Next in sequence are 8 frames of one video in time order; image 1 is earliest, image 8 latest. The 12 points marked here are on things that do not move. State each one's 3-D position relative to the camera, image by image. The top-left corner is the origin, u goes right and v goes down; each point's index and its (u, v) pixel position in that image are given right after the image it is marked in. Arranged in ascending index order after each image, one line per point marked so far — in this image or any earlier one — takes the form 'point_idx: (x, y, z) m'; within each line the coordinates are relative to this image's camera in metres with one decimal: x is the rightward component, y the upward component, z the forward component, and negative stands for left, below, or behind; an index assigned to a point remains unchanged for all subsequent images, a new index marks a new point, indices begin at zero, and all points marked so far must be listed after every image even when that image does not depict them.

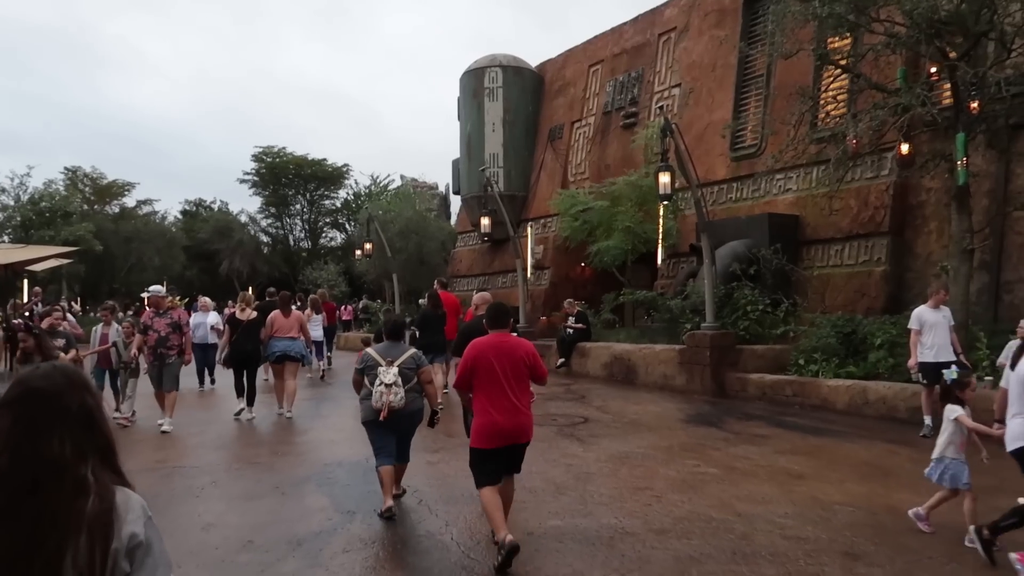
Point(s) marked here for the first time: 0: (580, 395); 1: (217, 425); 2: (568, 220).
0: (+1.0, -1.6, +11.9) m
1: (-3.6, -1.7, +9.6) m
2: (+1.3, +1.6, +18.0) m
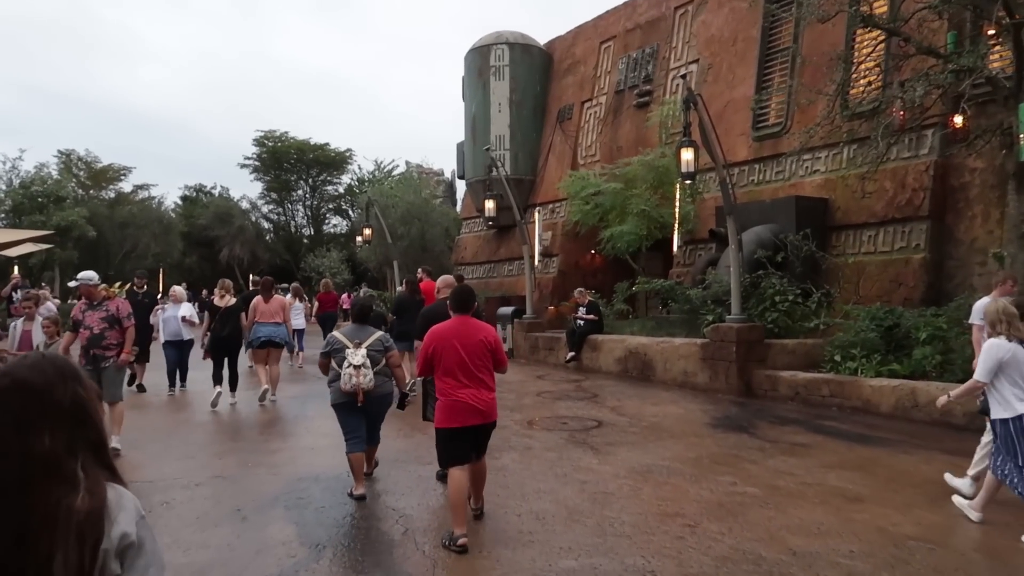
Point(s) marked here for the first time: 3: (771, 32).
0: (+1.1, -1.5, +10.8) m
1: (-3.5, -1.5, +8.6) m
2: (+1.4, +1.9, +16.9) m
3: (+5.5, +5.4, +16.7) m
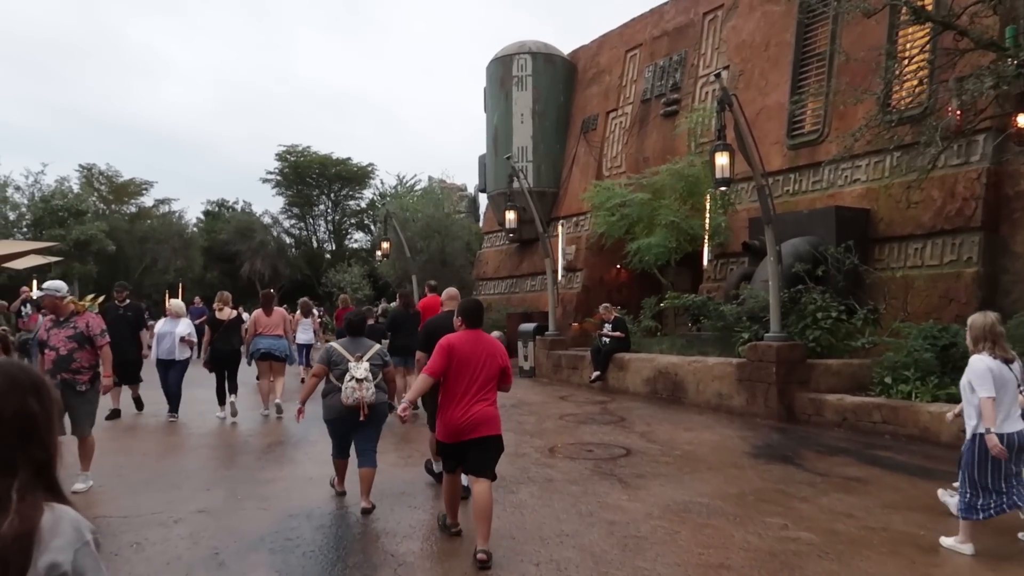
0: (+1.3, -1.6, +10.0) m
1: (-3.3, -1.7, +7.9) m
2: (+1.9, +1.5, +16.2) m
3: (+6.0, +5.1, +15.9) m
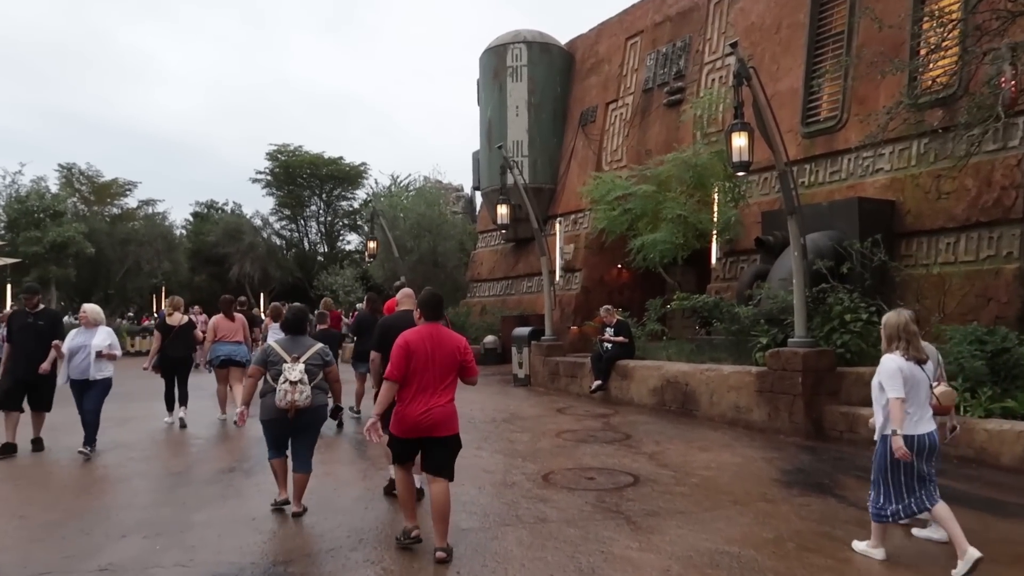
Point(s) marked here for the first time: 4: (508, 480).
0: (+1.2, -1.6, +8.8) m
1: (-3.5, -1.7, +6.7) m
2: (+1.7, +1.5, +15.0) m
3: (+5.8, +5.1, +14.7) m
4: (0.0, -1.7, +6.8) m
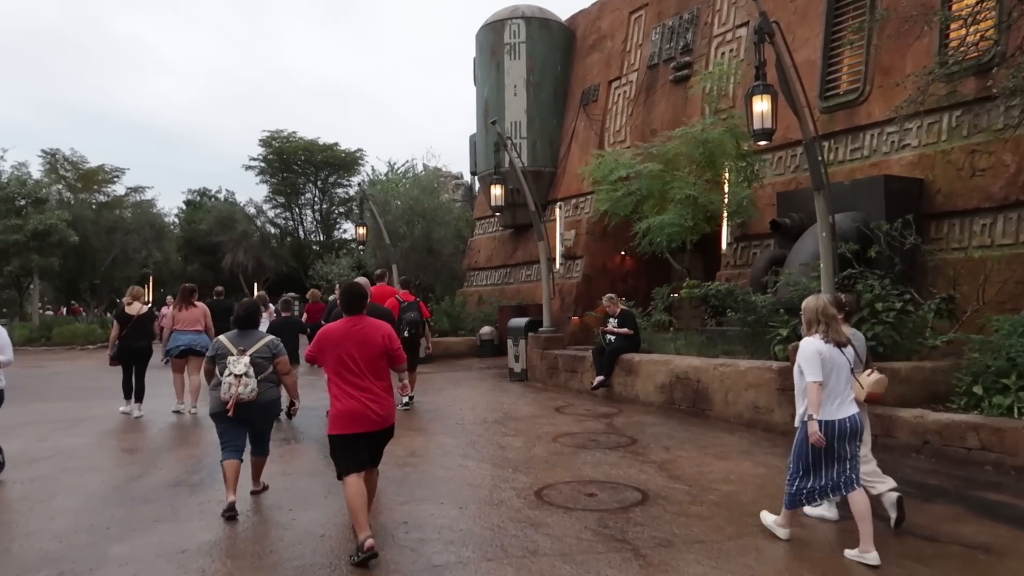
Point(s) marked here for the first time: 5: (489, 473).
0: (+1.2, -1.5, +7.8) m
1: (-3.5, -1.6, +5.7) m
2: (+1.6, +1.7, +14.0) m
3: (+5.7, +5.3, +13.6) m
4: (-0.1, -1.6, +5.8) m
5: (-0.2, -1.5, +6.5) m
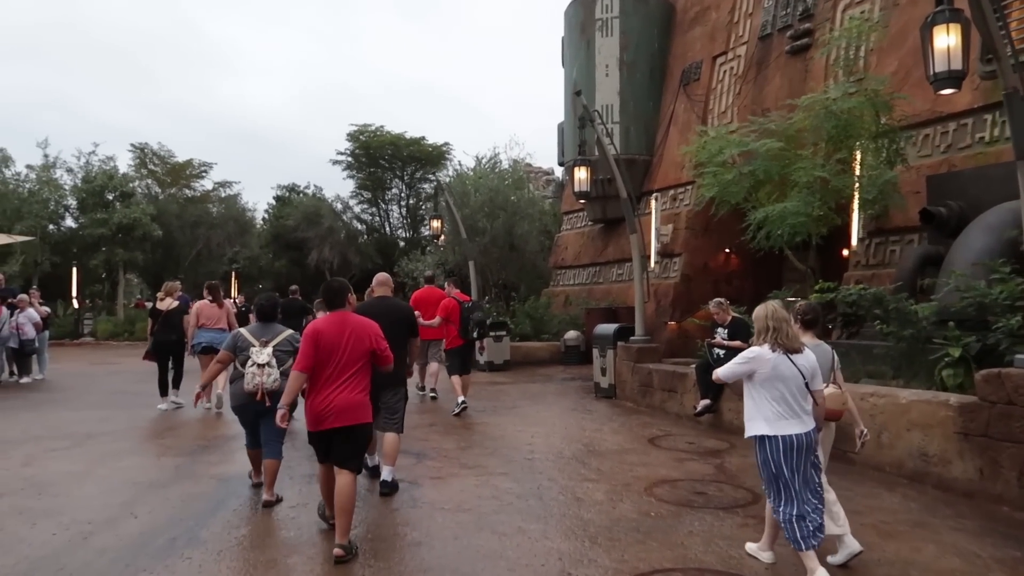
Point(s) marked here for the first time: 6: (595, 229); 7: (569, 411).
0: (+1.8, -1.5, +5.9) m
1: (-3.2, -1.5, +4.3) m
2: (+3.0, +1.7, +11.9) m
3: (+7.0, +5.3, +11.1) m
4: (+0.3, -1.6, +4.0) m
5: (+0.3, -1.6, +4.7) m
6: (+2.0, +1.5, +19.2) m
7: (+0.7, -1.5, +9.8) m
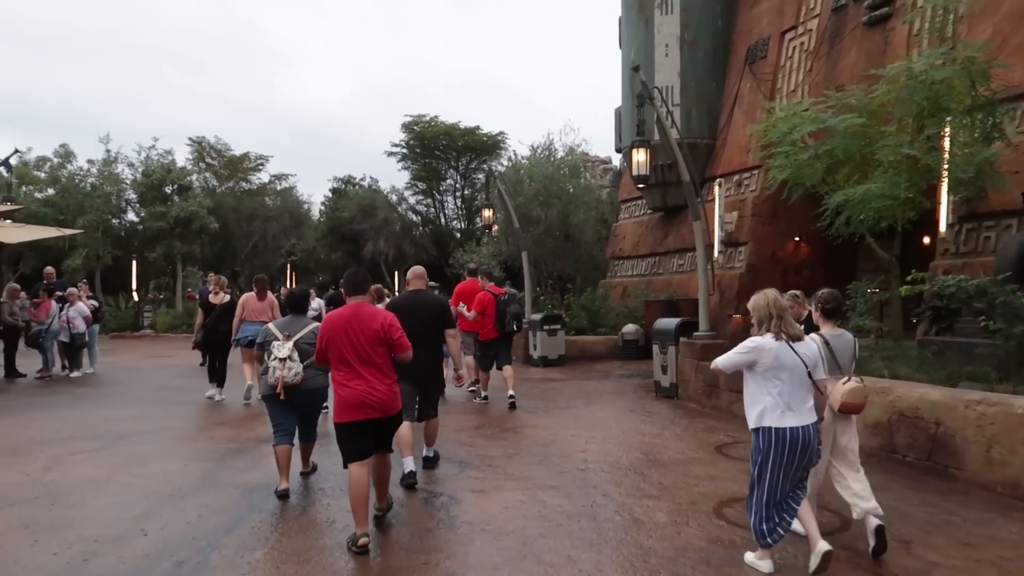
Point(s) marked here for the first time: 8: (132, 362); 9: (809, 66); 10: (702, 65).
0: (+2.1, -1.5, +5.1) m
1: (-2.9, -1.5, +3.9) m
2: (+3.8, +1.8, +11.0) m
3: (+7.7, +5.4, +9.8) m
4: (+0.4, -1.5, +3.4) m
5: (+0.5, -1.5, +4.0) m
6: (+3.3, +1.7, +18.3) m
7: (+1.3, -1.4, +9.0) m
8: (-7.6, -1.5, +15.8) m
9: (+5.8, +4.3, +15.3) m
10: (+4.3, +5.0, +17.5) m
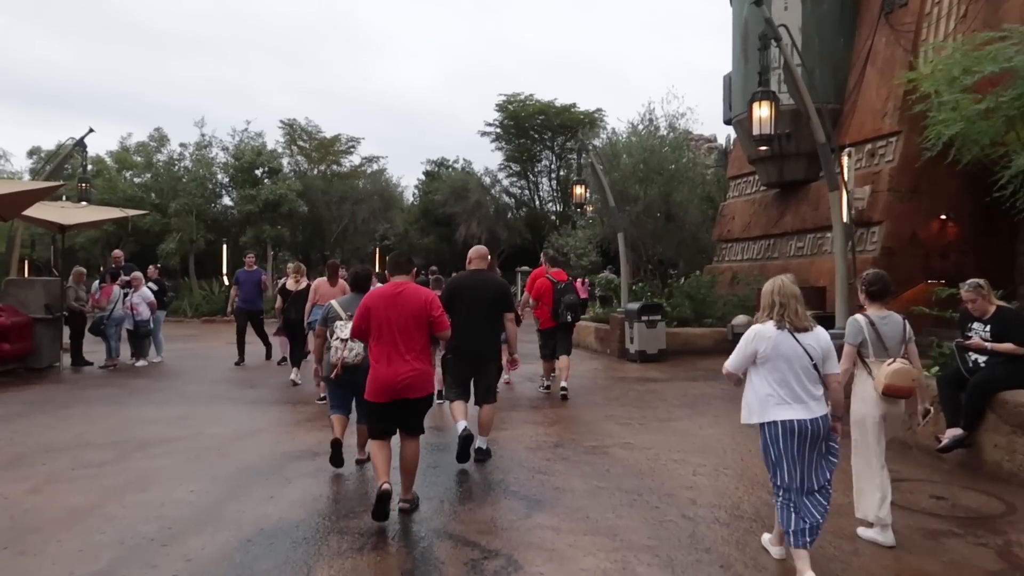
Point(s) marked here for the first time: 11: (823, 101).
0: (+2.4, -1.4, +3.3) m
1: (-2.7, -1.5, +2.8) m
2: (+4.8, +2.0, +8.9) m
3: (+8.6, +5.5, +7.2) m
4: (+0.6, -1.5, +1.8) m
5: (+0.7, -1.5, +2.5) m
6: (+5.3, +2.0, +16.2) m
7: (+2.2, -1.3, +7.3) m
8: (-5.9, -1.2, +15.2) m
9: (+7.4, +4.5, +12.8) m
10: (+6.2, +5.3, +15.2) m
11: (+6.0, +3.6, +15.2) m
